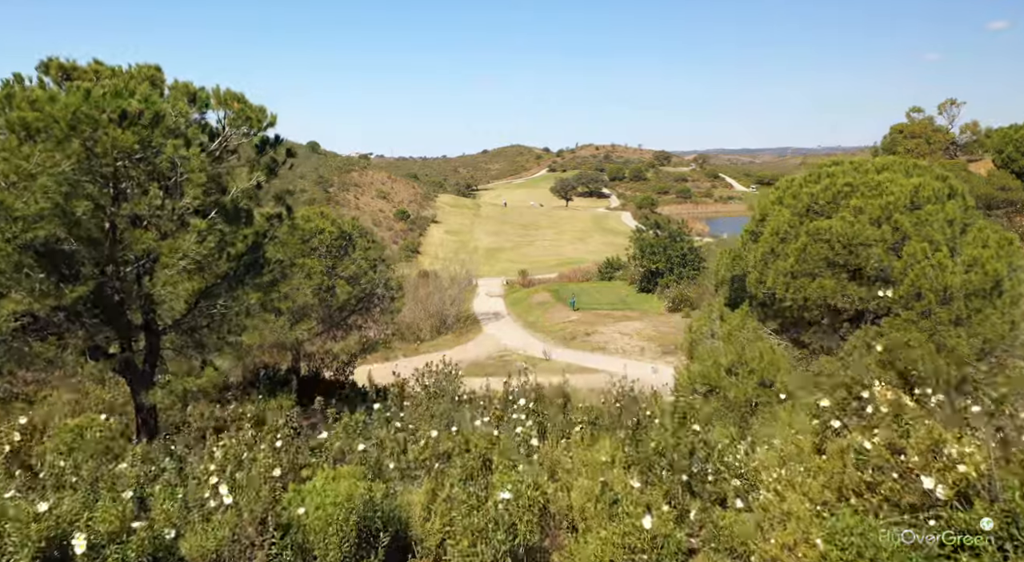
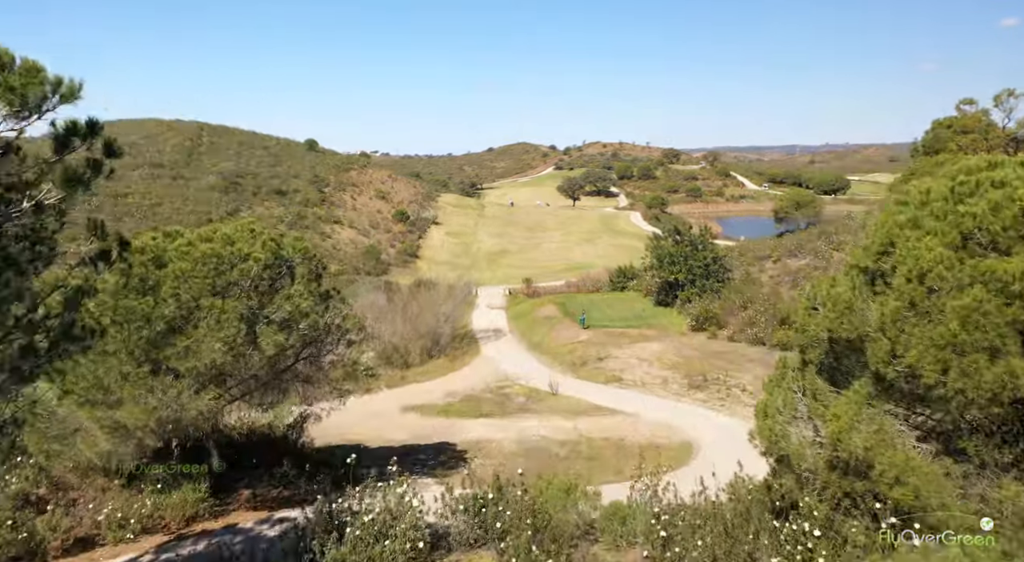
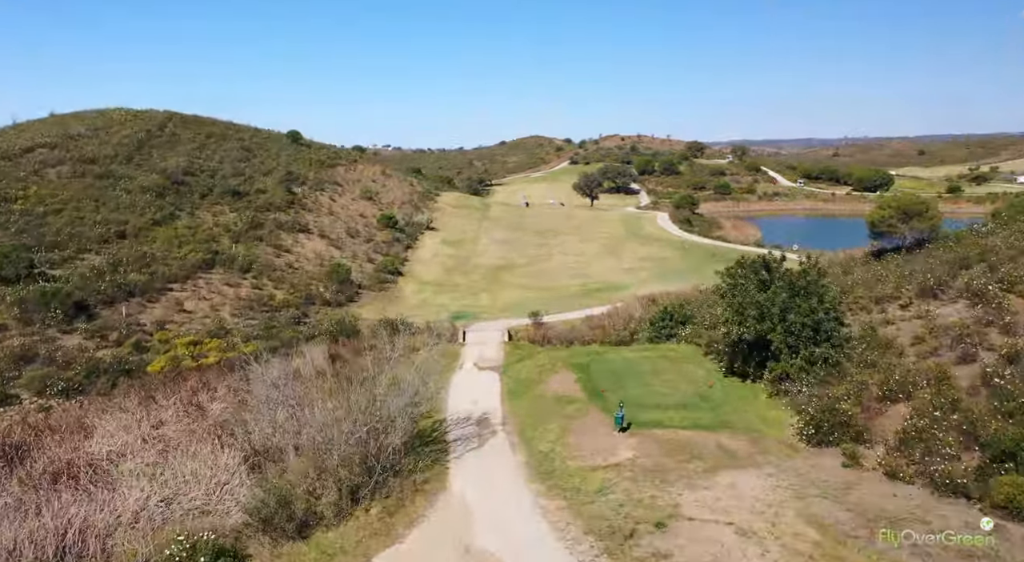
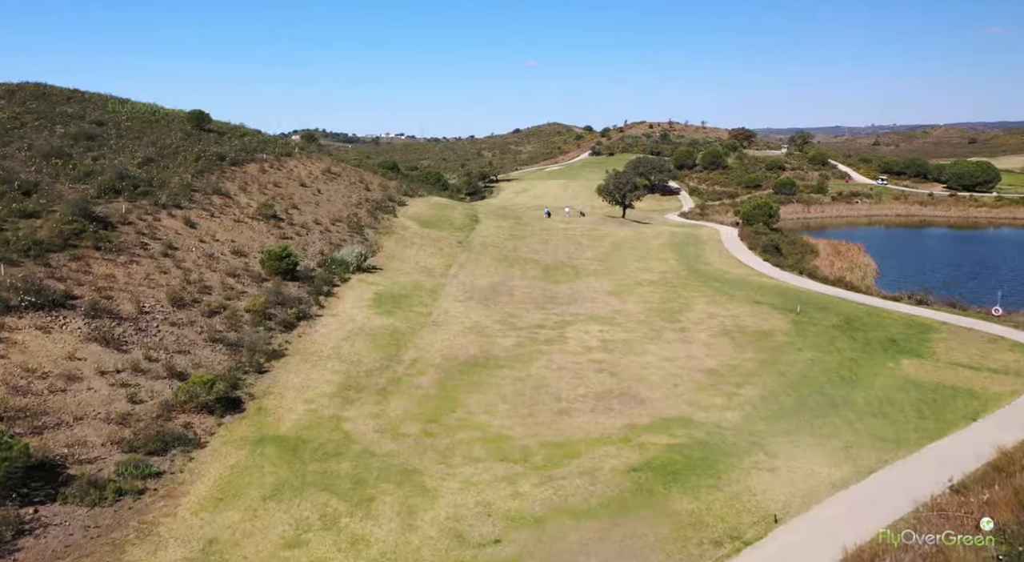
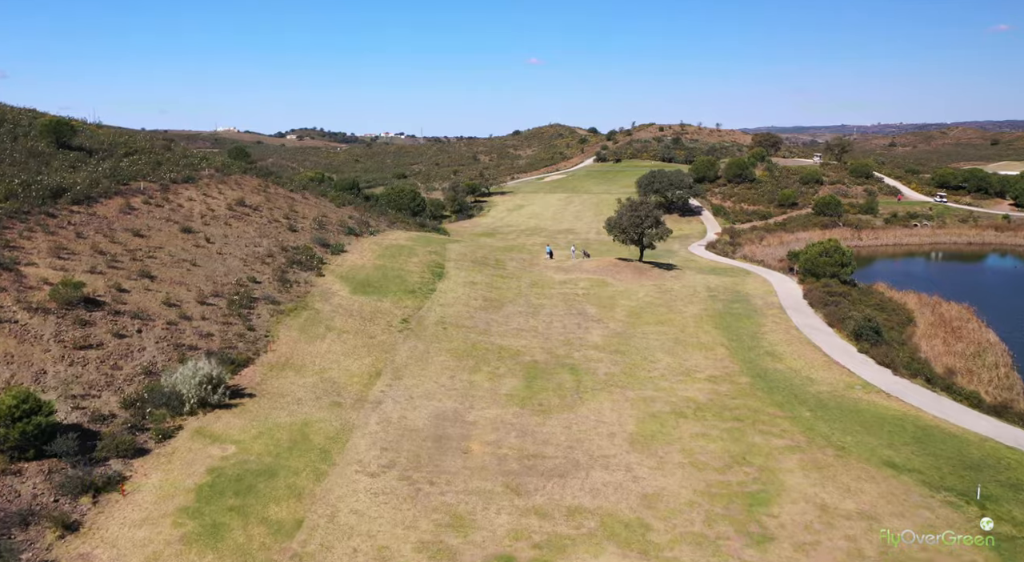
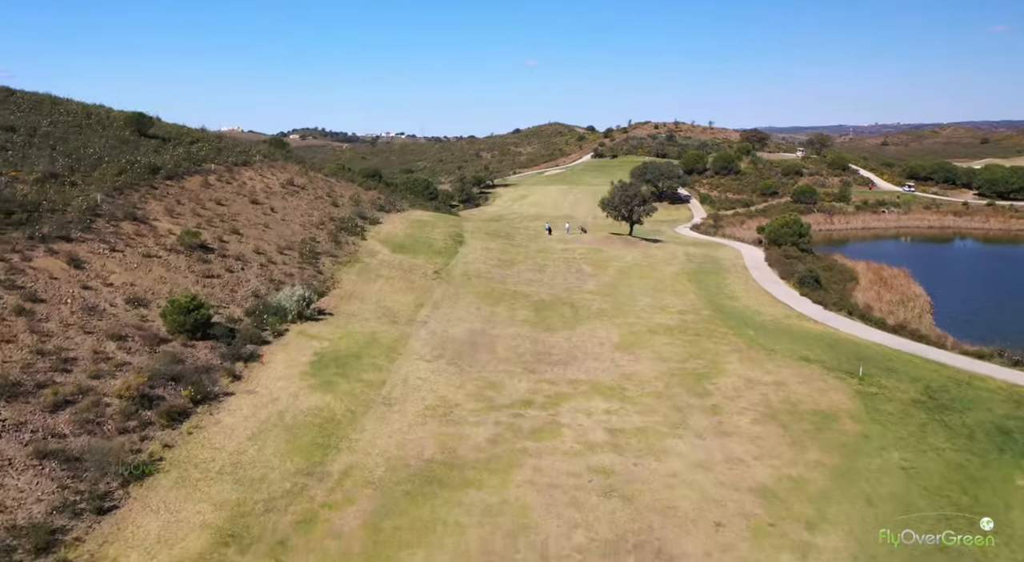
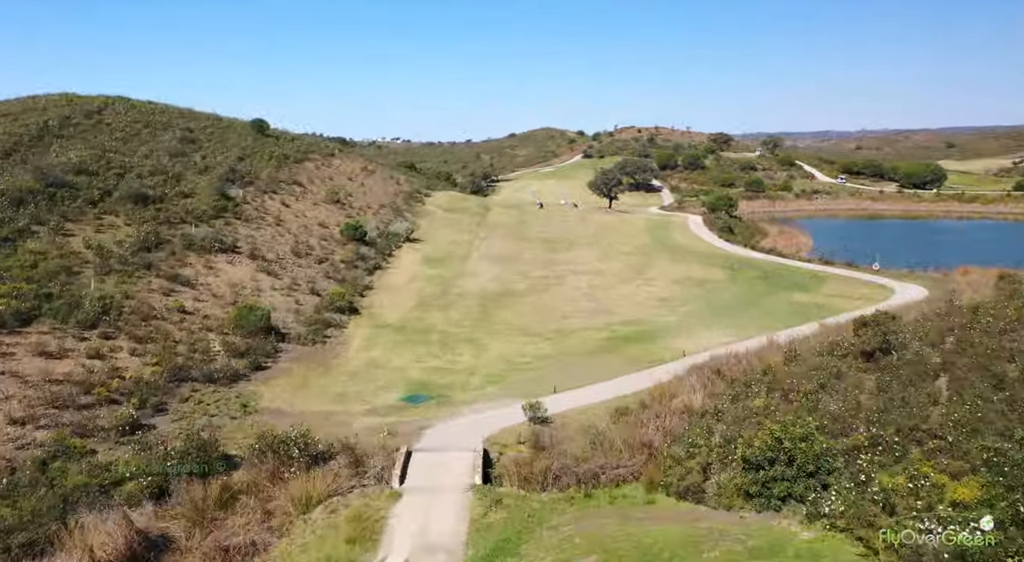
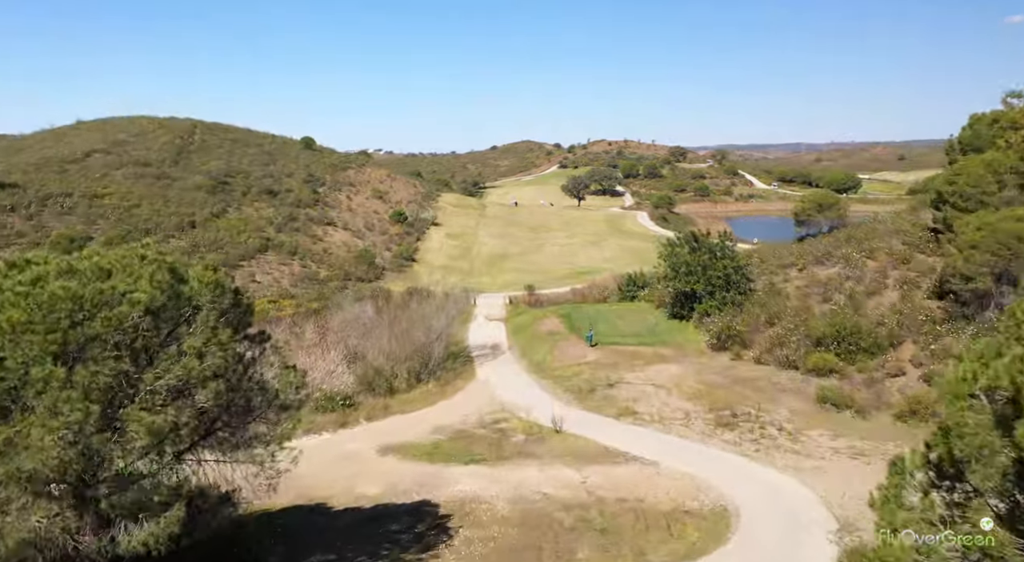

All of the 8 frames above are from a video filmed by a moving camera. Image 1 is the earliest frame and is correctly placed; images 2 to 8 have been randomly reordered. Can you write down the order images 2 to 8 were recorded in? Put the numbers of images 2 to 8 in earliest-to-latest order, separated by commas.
2, 8, 3, 7, 4, 6, 5
